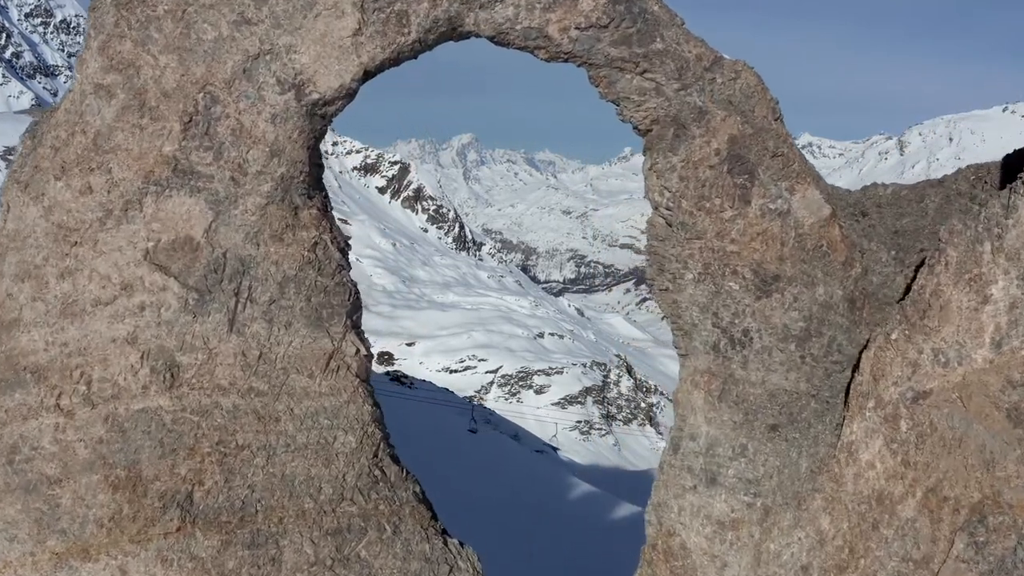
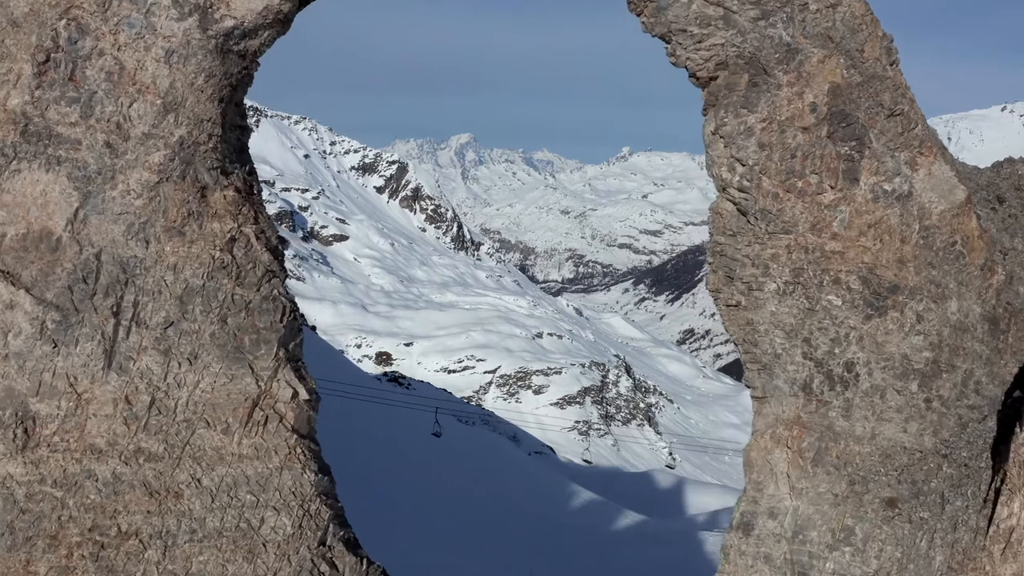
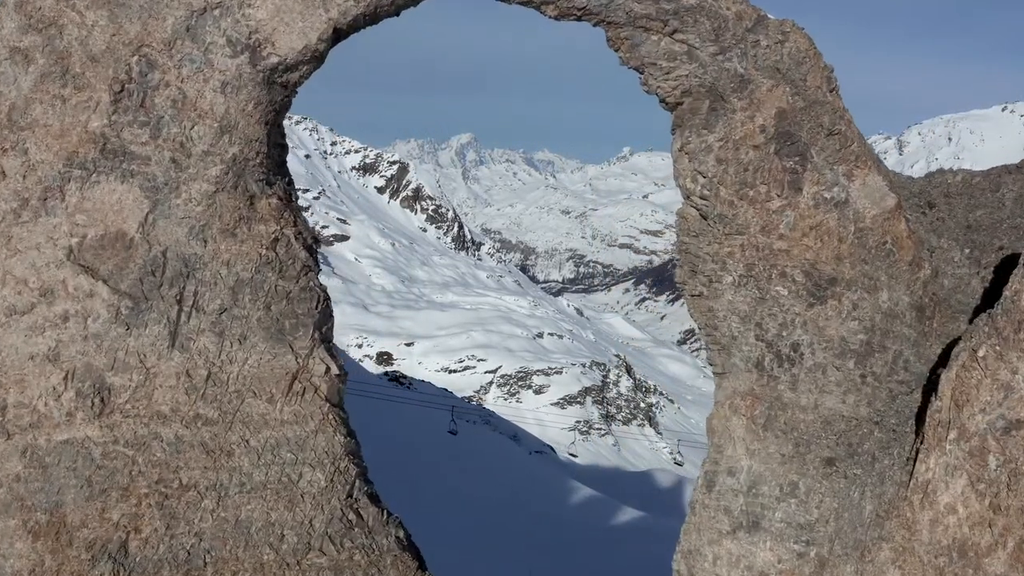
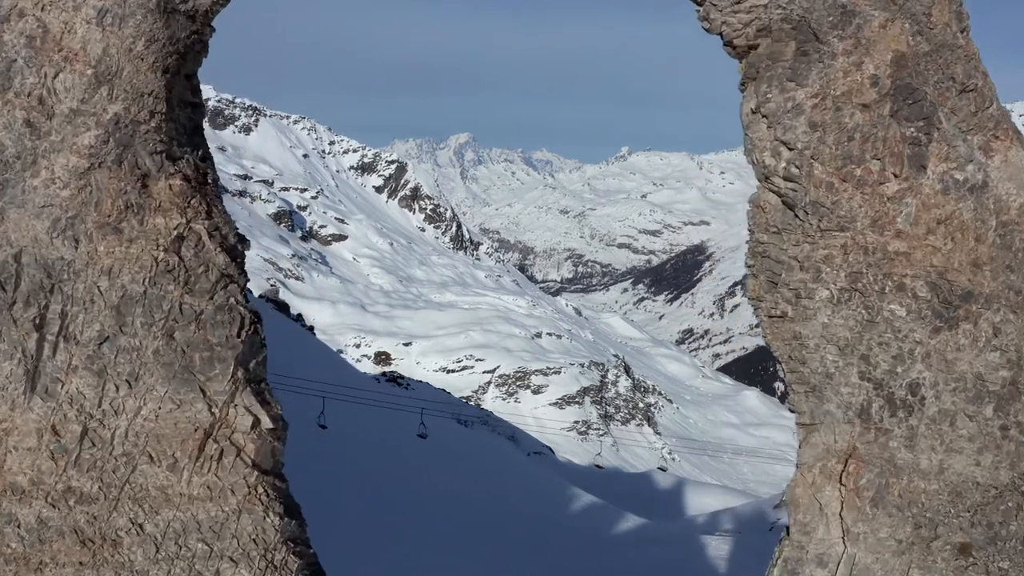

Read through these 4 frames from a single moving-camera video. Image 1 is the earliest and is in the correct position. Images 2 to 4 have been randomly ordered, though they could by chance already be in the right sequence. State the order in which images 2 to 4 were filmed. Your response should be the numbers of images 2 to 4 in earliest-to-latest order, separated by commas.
3, 2, 4
